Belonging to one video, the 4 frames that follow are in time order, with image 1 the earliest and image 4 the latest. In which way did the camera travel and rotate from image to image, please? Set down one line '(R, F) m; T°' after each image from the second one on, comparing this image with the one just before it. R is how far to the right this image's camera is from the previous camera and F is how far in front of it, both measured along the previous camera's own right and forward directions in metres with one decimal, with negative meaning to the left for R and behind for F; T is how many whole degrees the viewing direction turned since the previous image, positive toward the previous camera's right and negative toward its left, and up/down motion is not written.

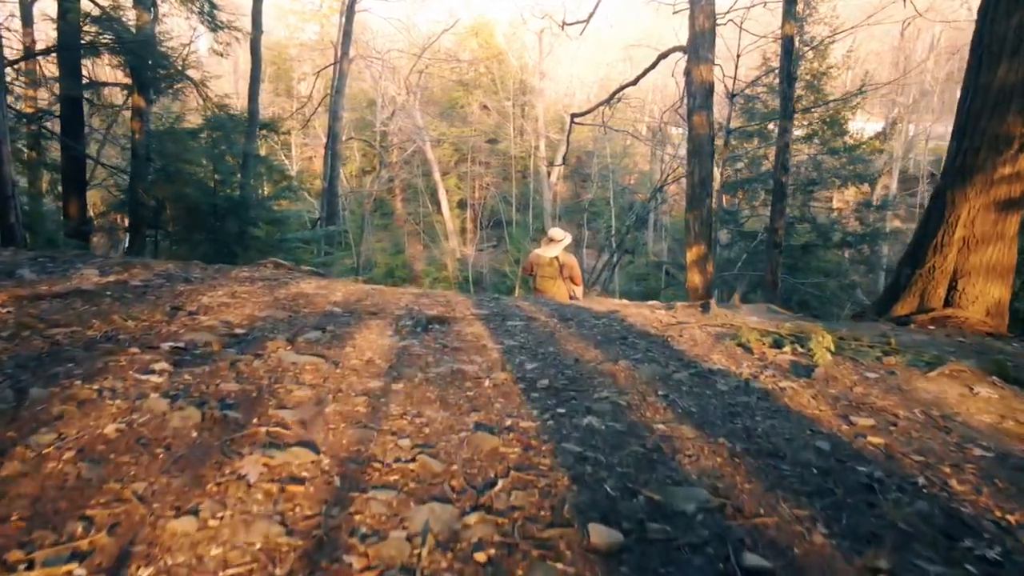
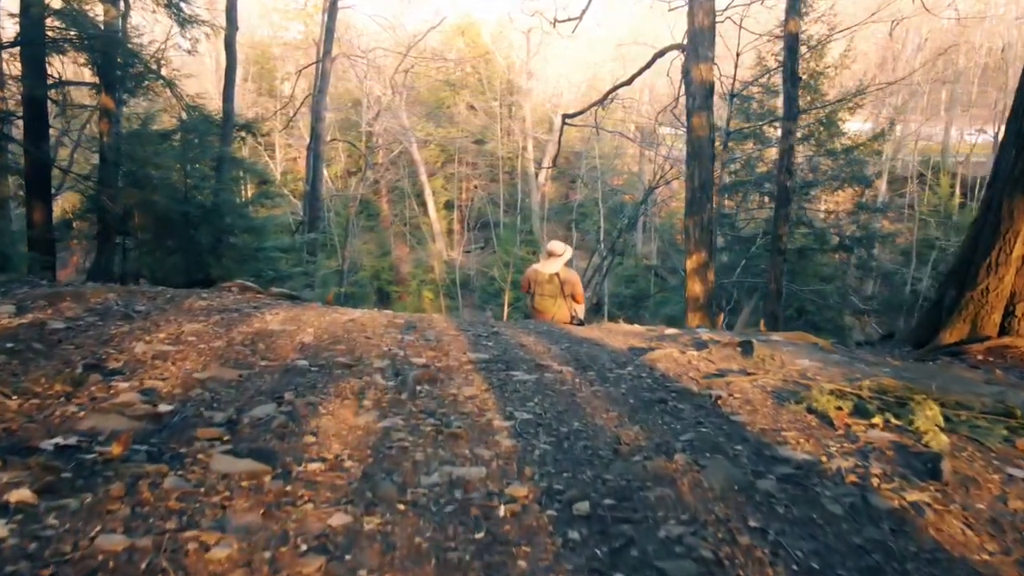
(-0.1, +0.7) m; +1°
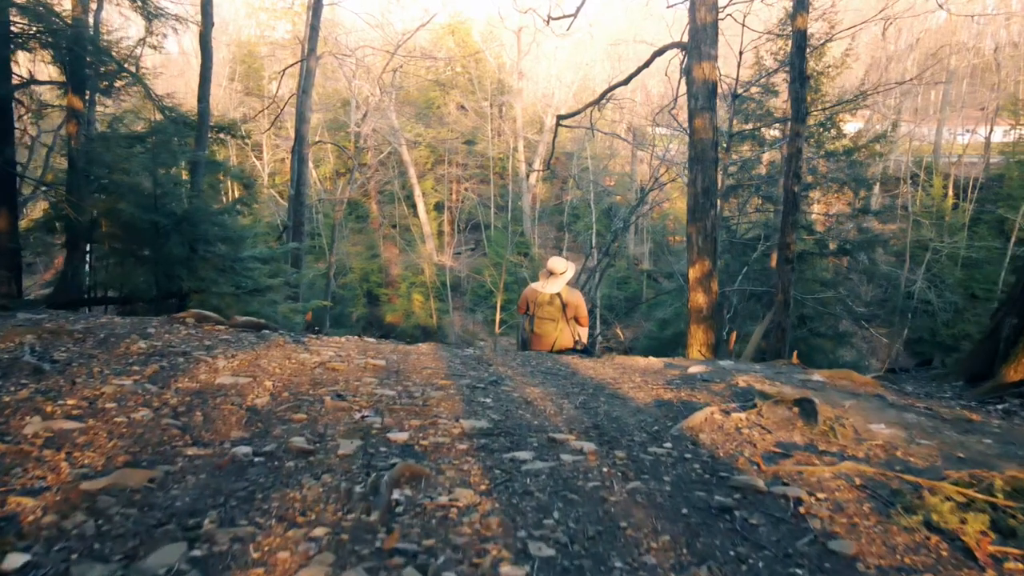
(-0.1, +0.7) m; +1°
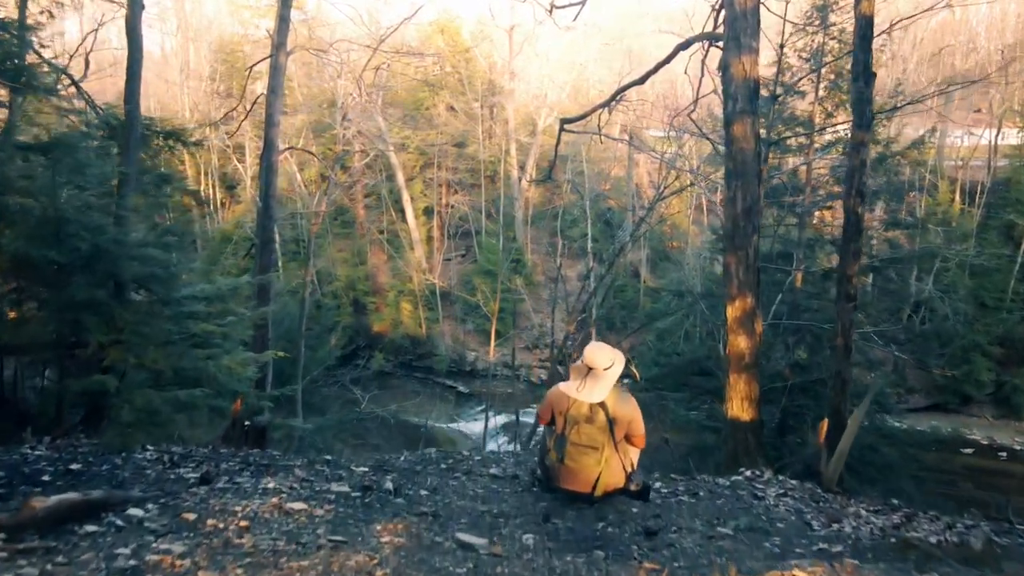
(-0.2, +2.4) m; +1°
